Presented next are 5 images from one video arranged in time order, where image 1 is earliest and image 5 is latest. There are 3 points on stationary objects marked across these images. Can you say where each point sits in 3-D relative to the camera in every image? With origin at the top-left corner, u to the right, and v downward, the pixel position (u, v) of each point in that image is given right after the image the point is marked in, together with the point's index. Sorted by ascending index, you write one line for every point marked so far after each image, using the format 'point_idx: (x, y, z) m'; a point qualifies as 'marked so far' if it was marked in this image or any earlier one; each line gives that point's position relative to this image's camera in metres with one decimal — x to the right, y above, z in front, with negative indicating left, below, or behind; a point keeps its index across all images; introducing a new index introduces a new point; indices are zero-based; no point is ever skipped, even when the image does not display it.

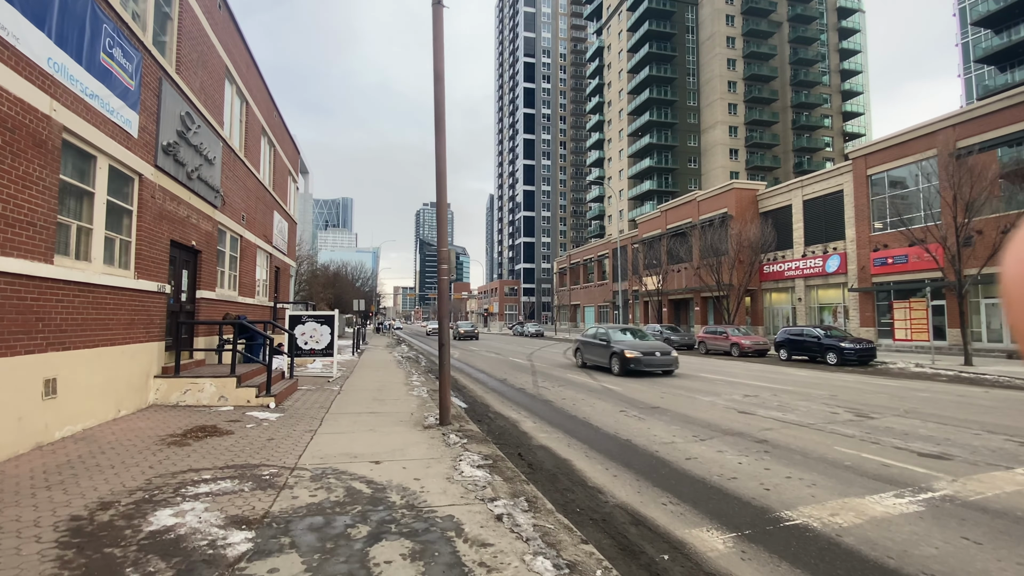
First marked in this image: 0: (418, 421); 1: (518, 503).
0: (-1.4, -2.1, +7.9) m
1: (0.0, -1.9, +4.5) m
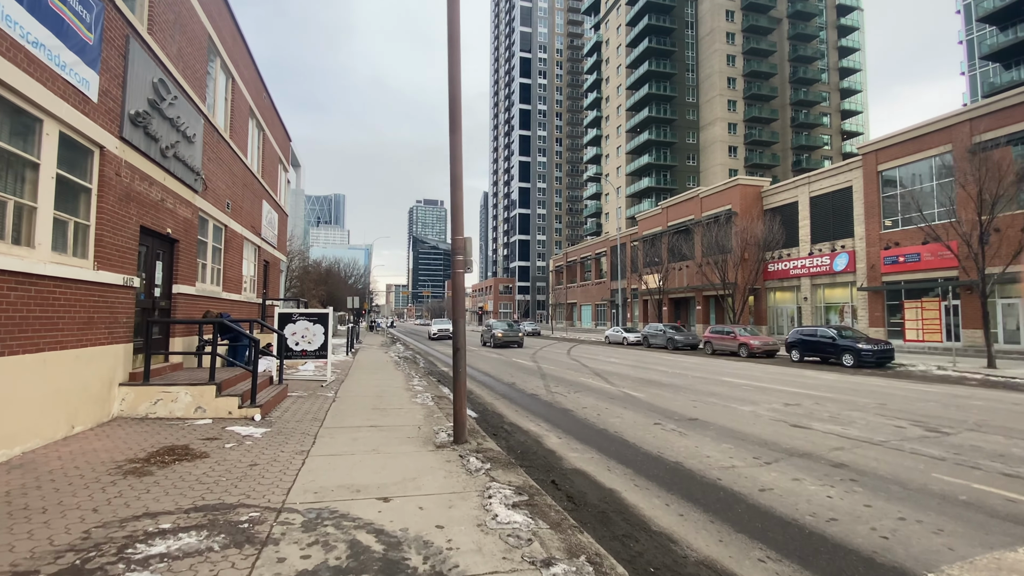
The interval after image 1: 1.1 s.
0: (-1.1, -2.0, +6.8) m
1: (+0.4, -1.8, +3.3) m
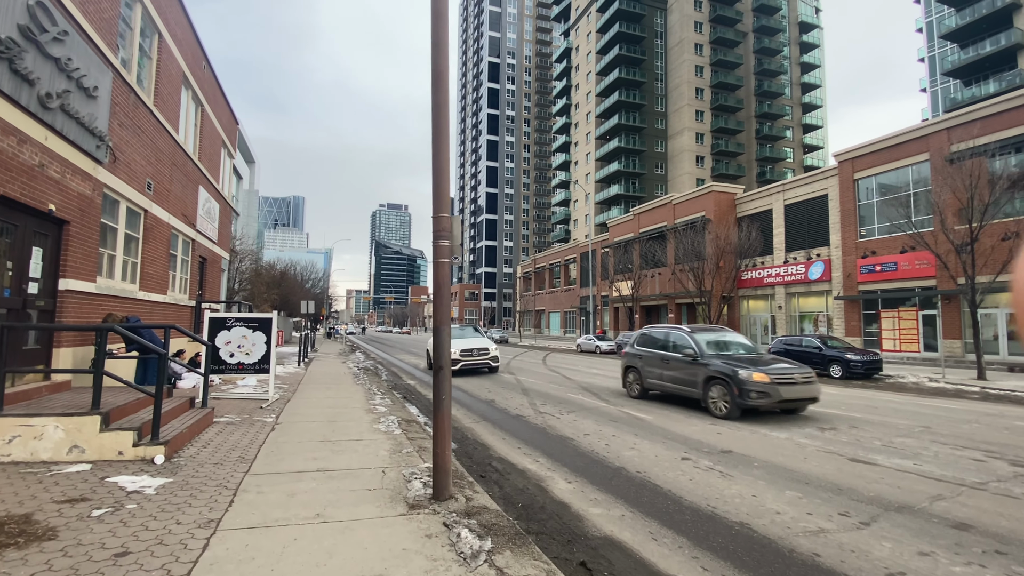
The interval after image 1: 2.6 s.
0: (-1.1, -2.0, +4.9) m
1: (+0.7, -1.7, +1.6) m
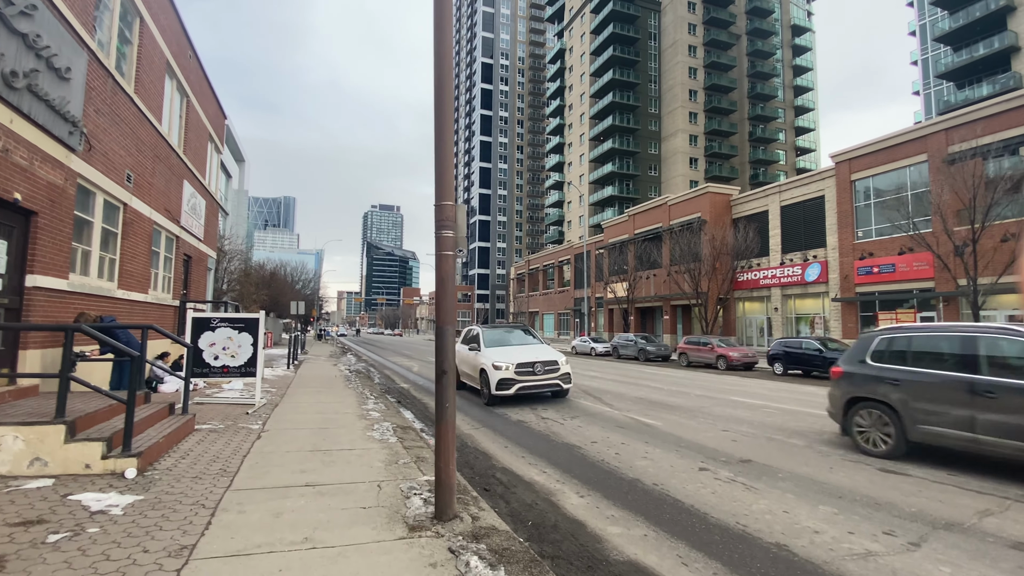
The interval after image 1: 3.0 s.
0: (-1.0, -1.9, +4.4) m
1: (+0.8, -1.7, +1.1) m
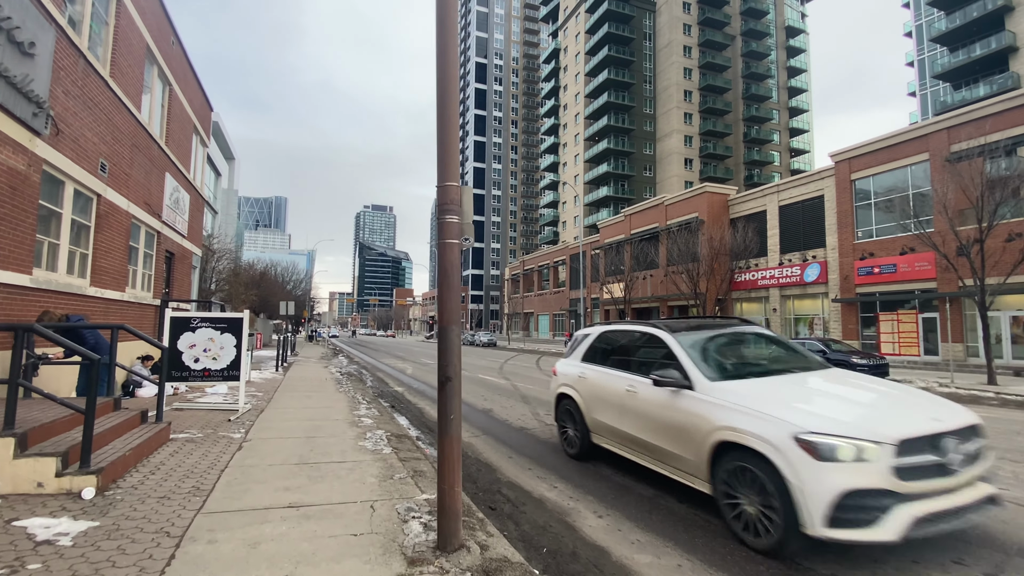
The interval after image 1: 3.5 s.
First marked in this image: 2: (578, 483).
0: (-0.9, -1.9, +3.8) m
1: (+1.0, -1.6, +0.5) m
2: (+0.7, -2.2, +5.8) m
